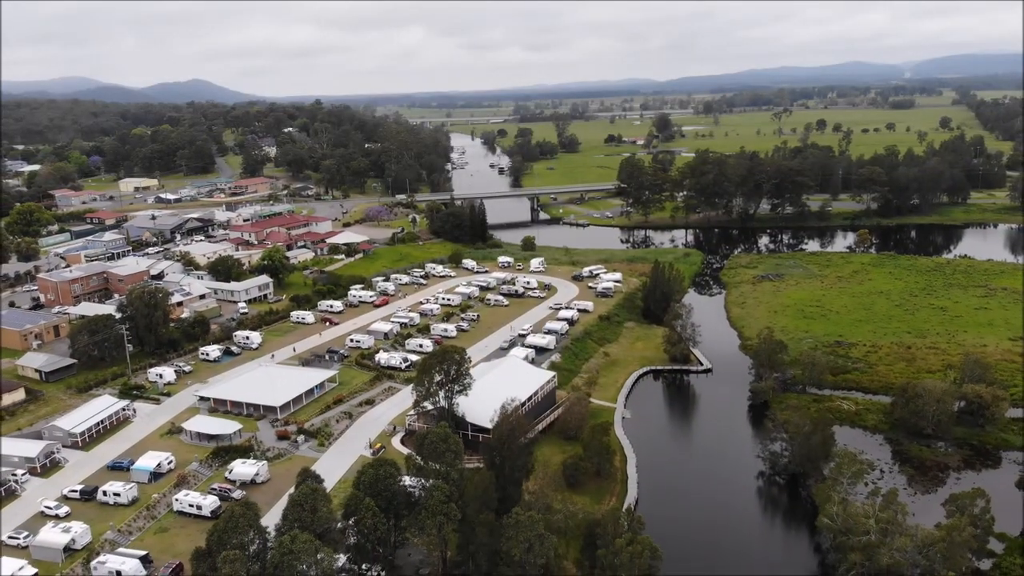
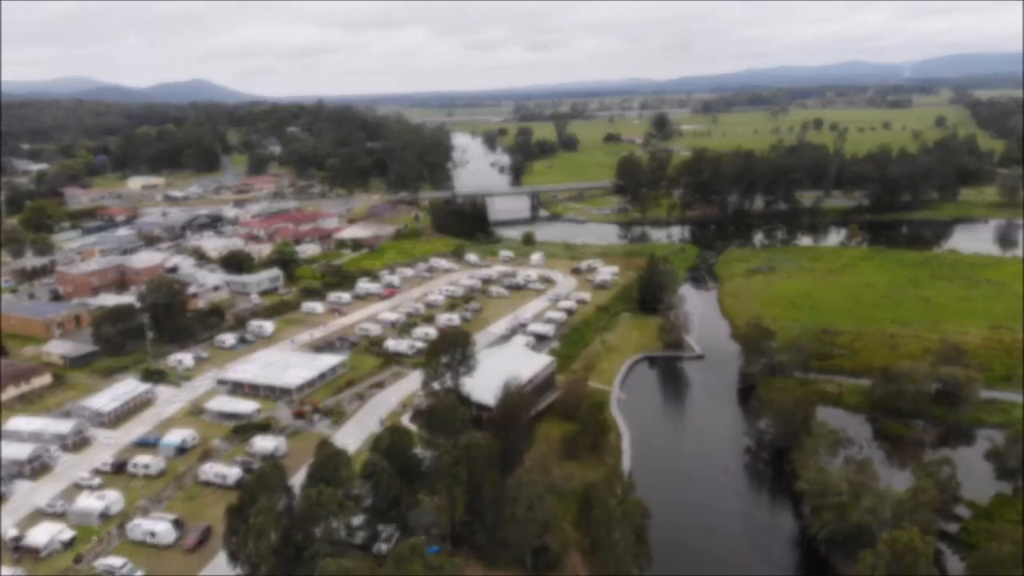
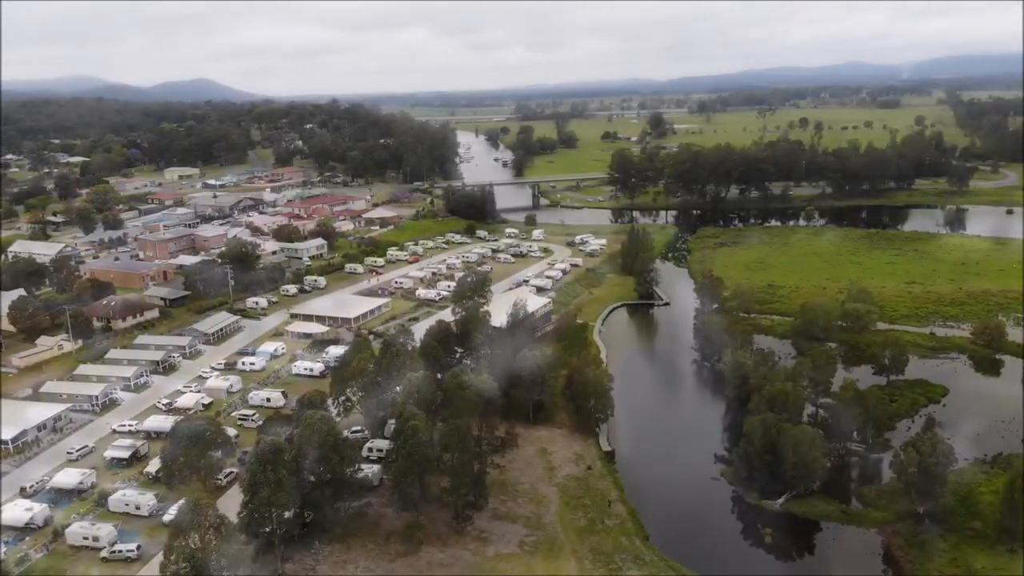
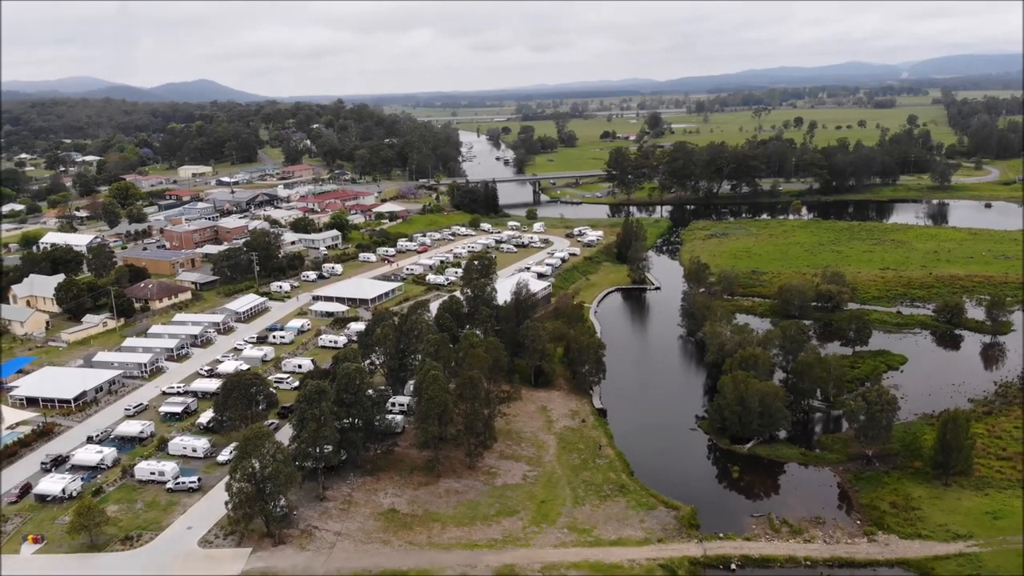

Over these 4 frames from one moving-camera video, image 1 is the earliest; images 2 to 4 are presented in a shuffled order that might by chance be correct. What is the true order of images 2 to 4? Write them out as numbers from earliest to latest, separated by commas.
2, 3, 4
